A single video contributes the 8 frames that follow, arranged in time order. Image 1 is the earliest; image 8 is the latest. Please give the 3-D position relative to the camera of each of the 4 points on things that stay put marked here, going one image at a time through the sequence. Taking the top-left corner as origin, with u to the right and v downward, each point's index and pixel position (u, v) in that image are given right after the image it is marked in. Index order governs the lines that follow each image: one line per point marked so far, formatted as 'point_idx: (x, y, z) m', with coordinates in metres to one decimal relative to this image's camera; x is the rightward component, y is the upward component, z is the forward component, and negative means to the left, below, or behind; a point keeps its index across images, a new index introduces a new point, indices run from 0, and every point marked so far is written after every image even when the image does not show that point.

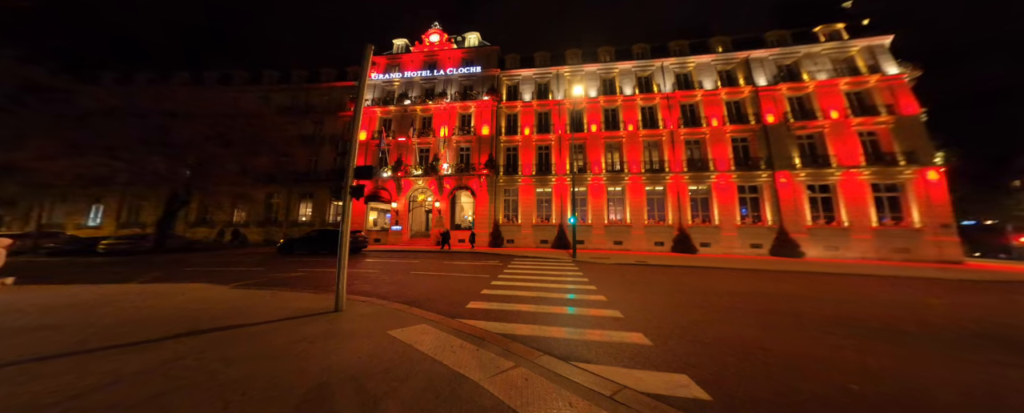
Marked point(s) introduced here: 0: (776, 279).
0: (+14.2, -4.0, +13.5) m
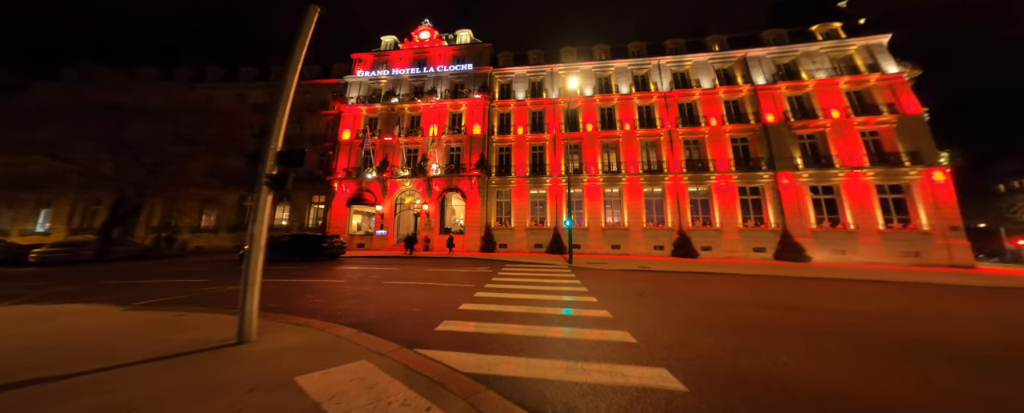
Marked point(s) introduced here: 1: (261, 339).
0: (+13.7, -4.0, +12.4) m
1: (-3.6, -1.9, +3.5) m
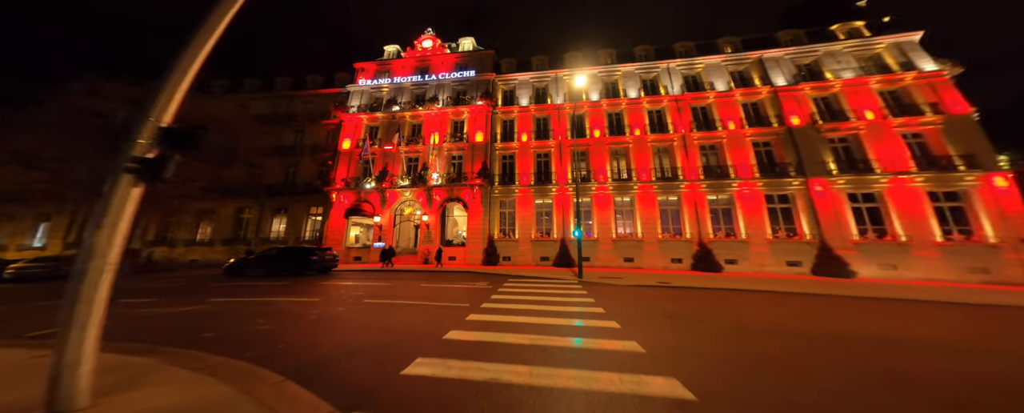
0: (+13.9, -4.2, +10.5) m
1: (-3.7, -1.8, +2.3) m
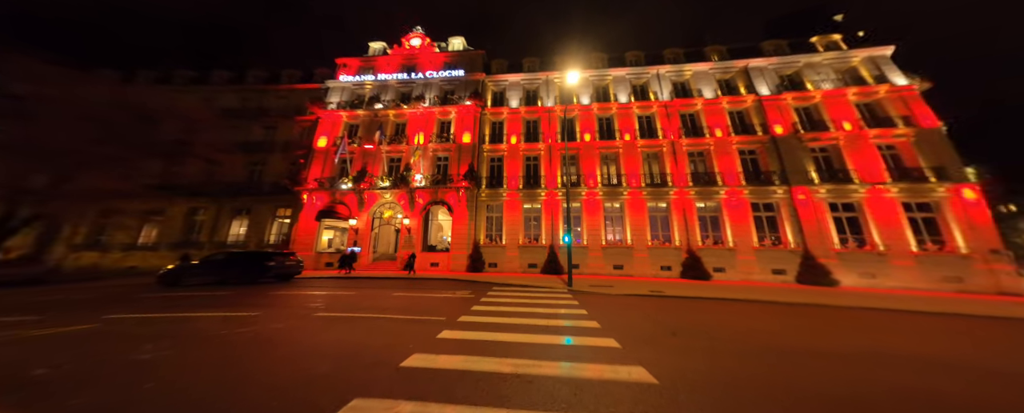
0: (+13.2, -4.5, +10.2) m
1: (-3.9, -1.6, +1.1) m
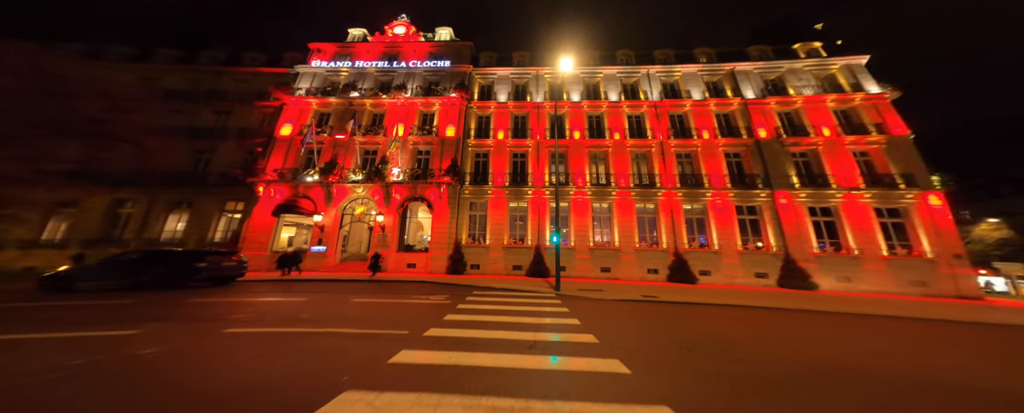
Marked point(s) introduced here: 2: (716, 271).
0: (+12.6, -4.6, +9.8) m
1: (-3.9, -1.2, -0.2) m
2: (+15.2, -4.8, +18.6) m
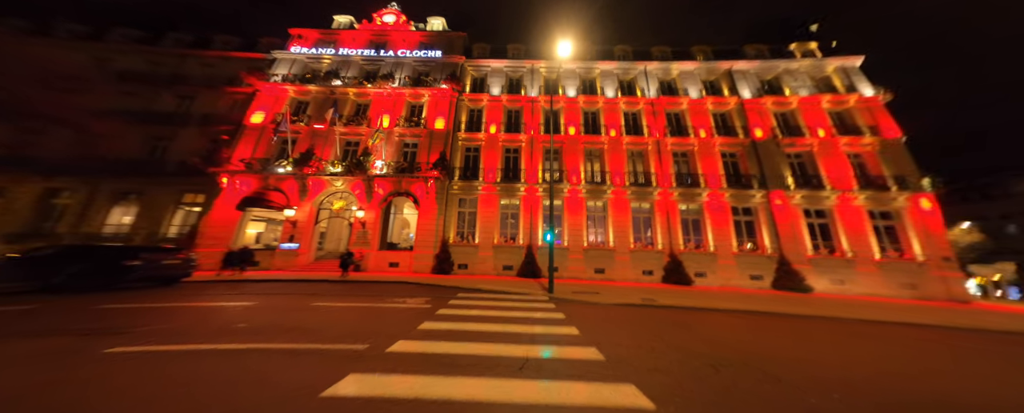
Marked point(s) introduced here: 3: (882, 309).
0: (+12.2, -4.6, +9.3) m
1: (-3.9, -0.9, -1.3) m
2: (+14.4, -4.8, +18.1) m
3: (+21.3, -5.8, +14.3) m
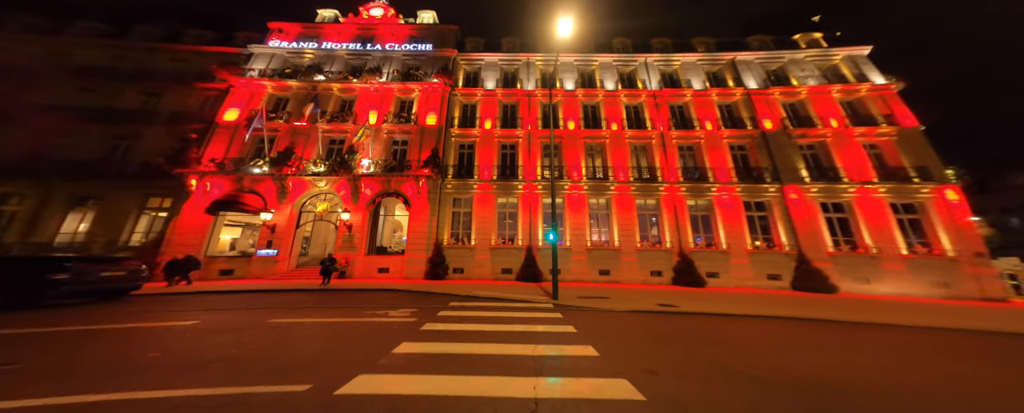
0: (+12.1, -4.2, +8.0) m
1: (-4.0, -0.7, -2.6) m
2: (+14.4, -4.5, +16.9) m
3: (+21.2, -5.3, +13.1) m
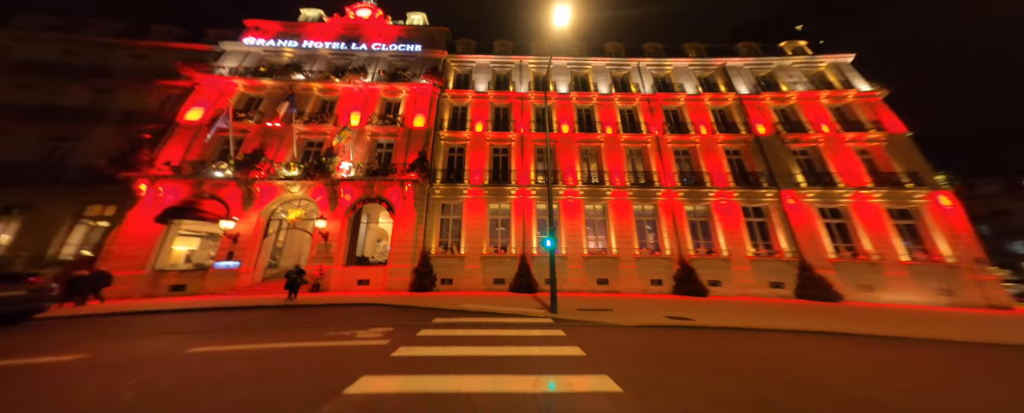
0: (+12.0, -4.2, +7.3) m
1: (-3.8, -0.3, -3.8) m
2: (+13.9, -4.8, +16.2) m
3: (+20.9, -5.5, +12.6) m
